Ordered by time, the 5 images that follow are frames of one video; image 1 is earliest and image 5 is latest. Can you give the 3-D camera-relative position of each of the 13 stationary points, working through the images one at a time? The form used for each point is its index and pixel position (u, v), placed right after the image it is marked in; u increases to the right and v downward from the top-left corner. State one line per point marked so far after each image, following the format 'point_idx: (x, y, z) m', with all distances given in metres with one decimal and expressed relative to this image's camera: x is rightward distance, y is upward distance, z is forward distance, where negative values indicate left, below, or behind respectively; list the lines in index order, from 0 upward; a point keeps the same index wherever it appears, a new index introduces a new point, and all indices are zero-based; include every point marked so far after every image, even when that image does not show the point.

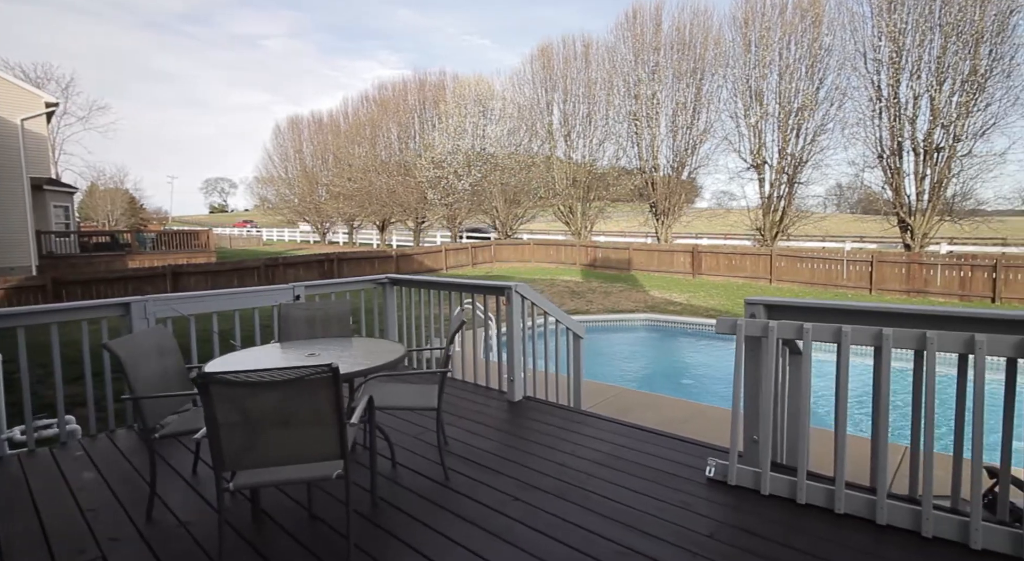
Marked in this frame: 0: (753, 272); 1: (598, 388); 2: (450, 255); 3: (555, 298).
0: (+7.4, +0.3, +17.2) m
1: (+0.9, -1.2, +6.0) m
2: (-2.1, +0.8, +18.6) m
3: (+1.1, -0.4, +13.9) m
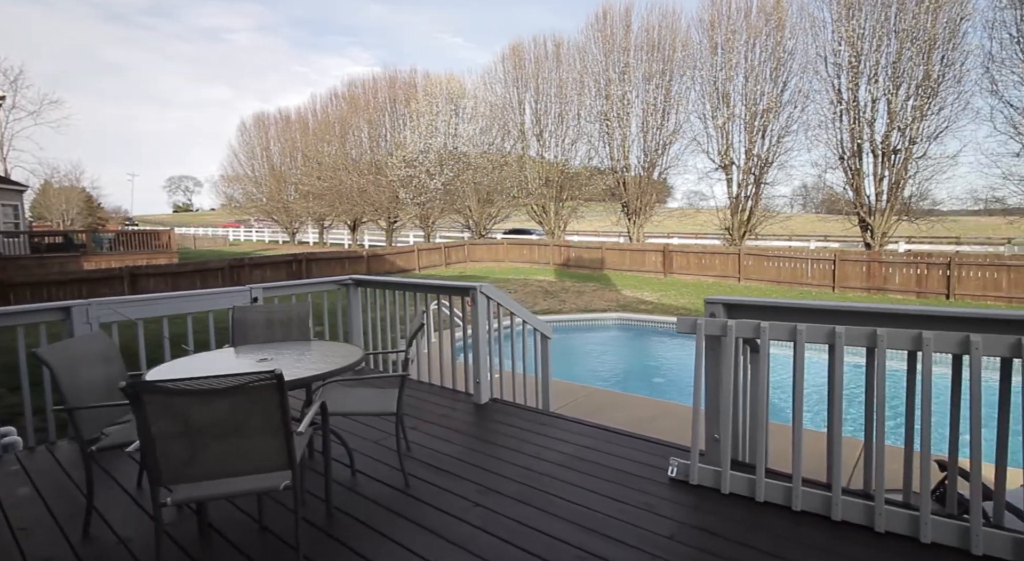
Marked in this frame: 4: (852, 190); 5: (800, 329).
0: (+6.6, +0.3, +17.5) m
1: (+0.6, -1.2, +6.0) m
2: (-3.0, +0.8, +18.4) m
3: (+0.4, -0.4, +13.9) m
4: (+10.7, +2.9, +17.7) m
5: (+1.1, -0.2, +2.3) m
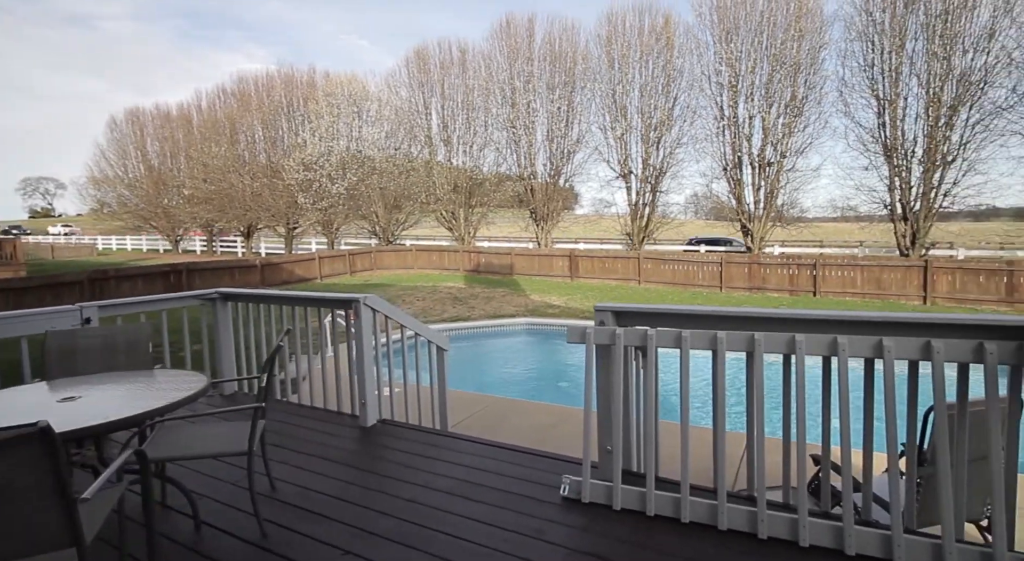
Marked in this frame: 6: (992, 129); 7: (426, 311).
0: (+3.6, +0.2, +18.2) m
1: (-0.4, -1.2, +5.9) m
2: (-6.0, +0.6, +17.6) m
3: (-1.9, -0.6, +13.7) m
4: (+7.6, +2.8, +19.1) m
5: (+0.7, -0.2, +2.3) m
6: (+13.2, +4.2, +15.5) m
7: (-2.1, -0.7, +13.1) m
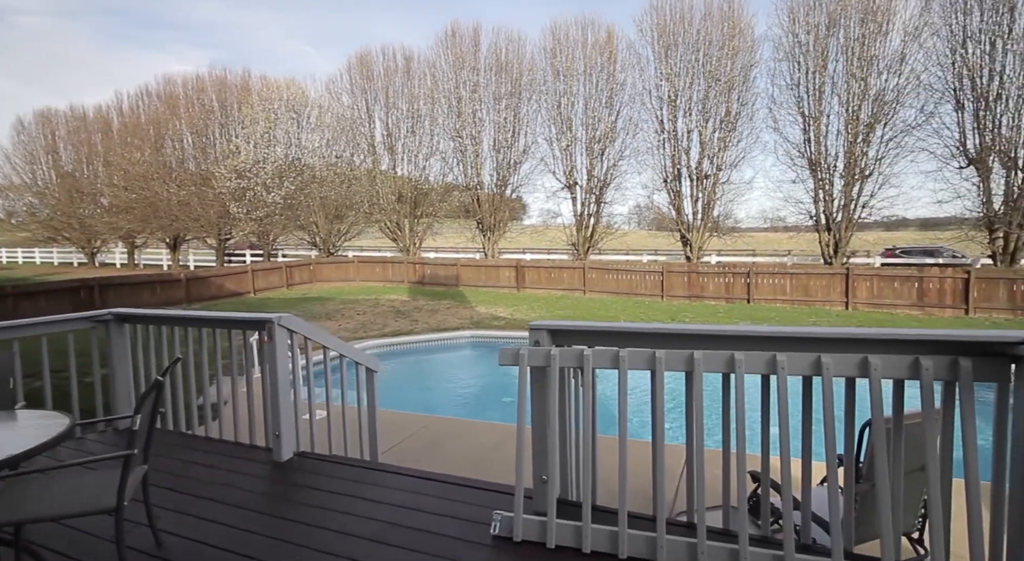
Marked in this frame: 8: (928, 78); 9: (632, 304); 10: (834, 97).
0: (+1.8, -0.1, +18.3) m
1: (-1.0, -1.4, +5.7) m
2: (-7.7, +0.2, +16.8) m
3: (-3.2, -0.9, +13.3) m
4: (+5.7, +2.5, +19.6) m
5: (+0.4, -0.3, +2.2) m
6: (+11.6, +4.0, +16.6) m
7: (-3.3, -1.0, +12.7) m
8: (+11.7, +5.8, +16.2) m
9: (+3.5, -0.7, +16.4) m
10: (+9.8, +5.6, +17.2) m
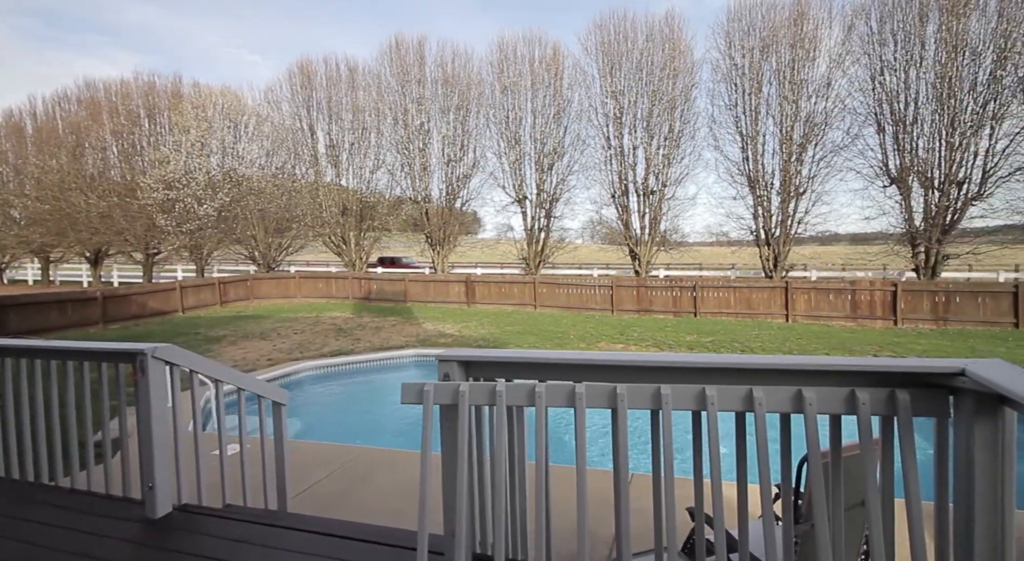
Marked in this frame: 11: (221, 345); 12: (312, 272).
0: (+0.2, -0.6, +18.1) m
1: (-1.5, -1.6, +5.2) m
2: (-9.1, -0.3, +15.7) m
3: (-4.4, -1.3, +12.6) m
4: (+3.9, +2.0, +19.8) m
5: (+0.2, -0.4, +1.9) m
6: (+10.0, +3.6, +17.4) m
7: (-4.4, -1.4, +12.0) m
8: (+10.2, +5.4, +17.0) m
9: (+2.0, -1.1, +16.3) m
10: (+8.2, +5.2, +17.8) m
11: (-5.9, -1.3, +11.2) m
12: (-7.1, +0.3, +19.6) m
